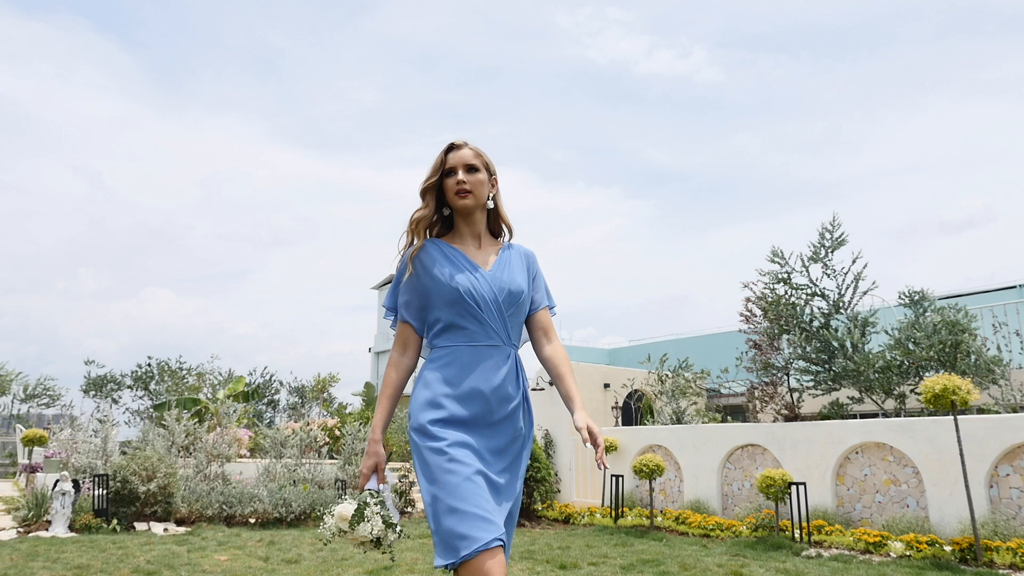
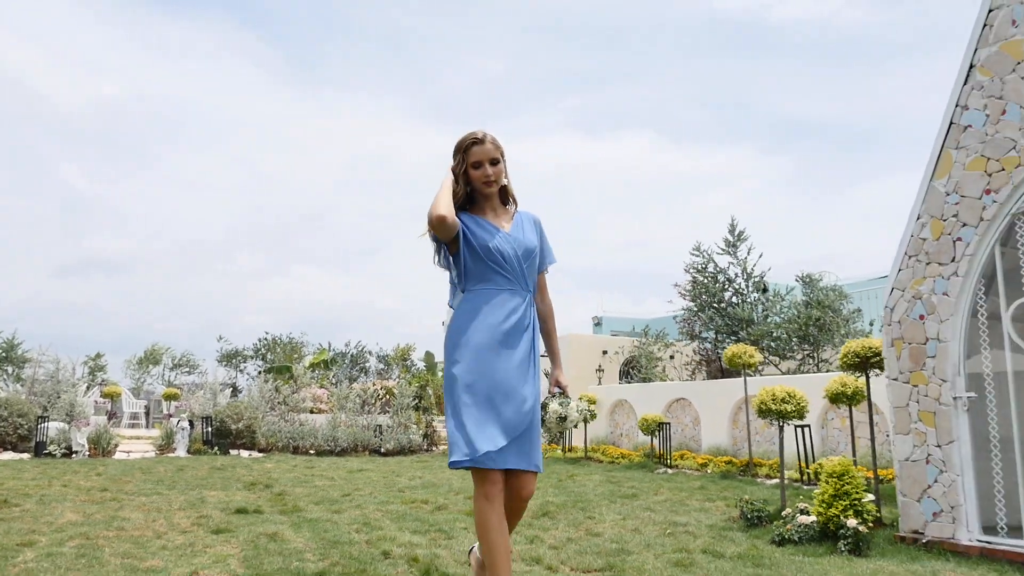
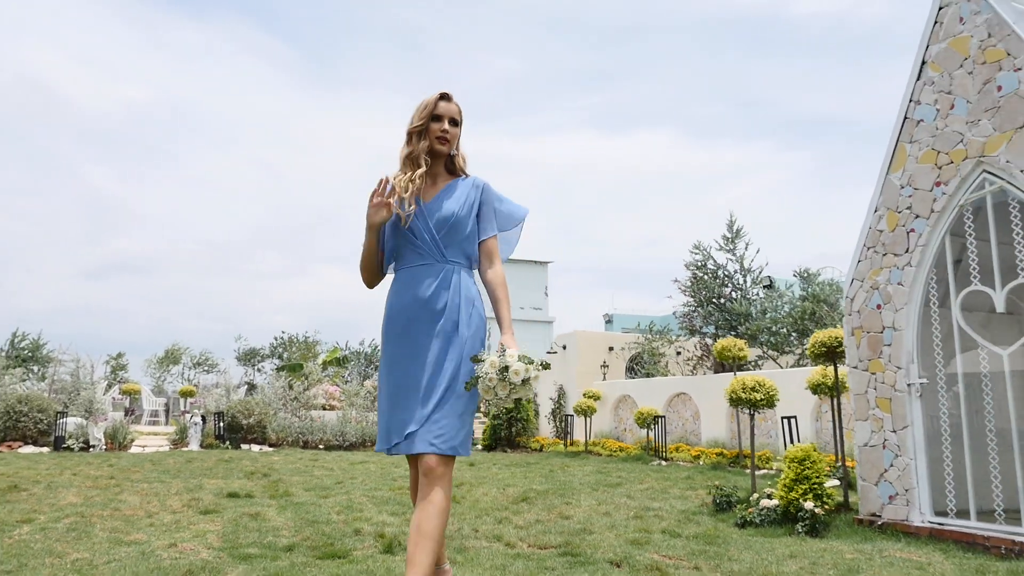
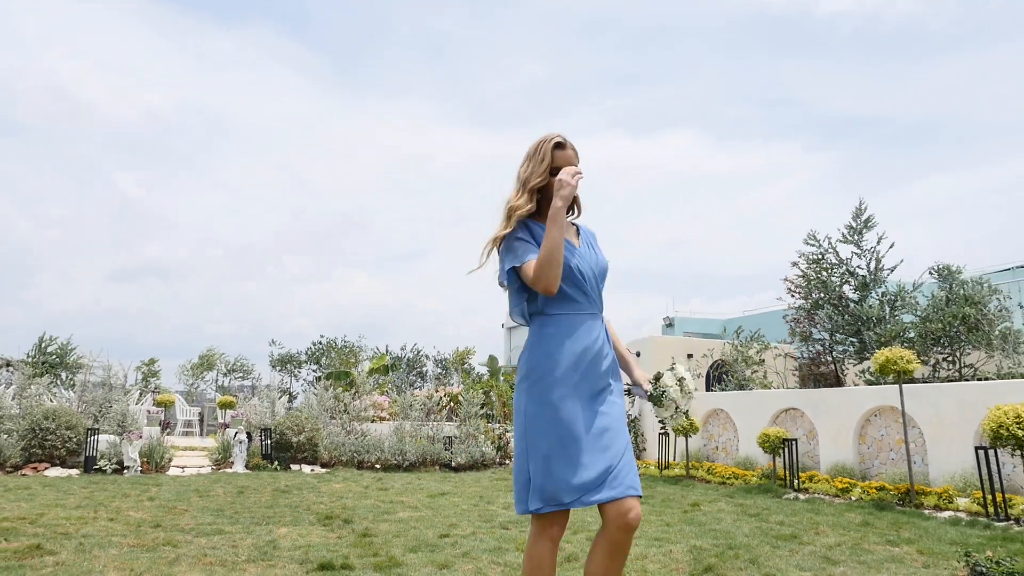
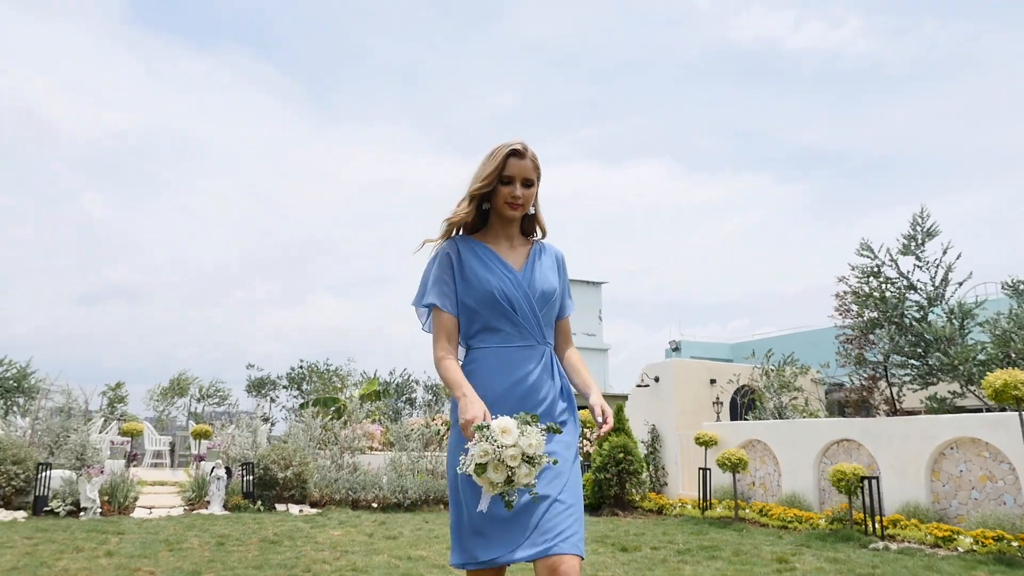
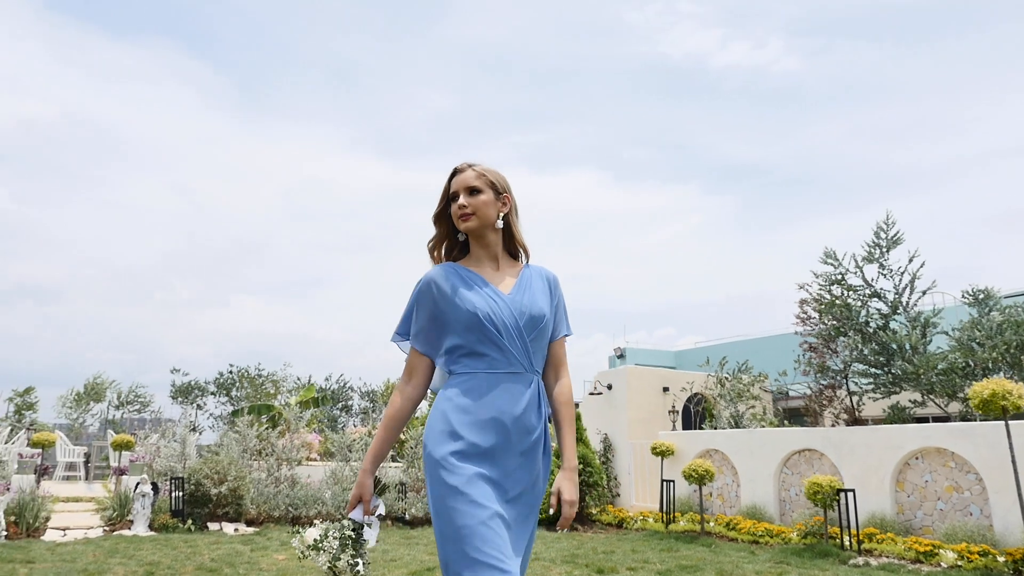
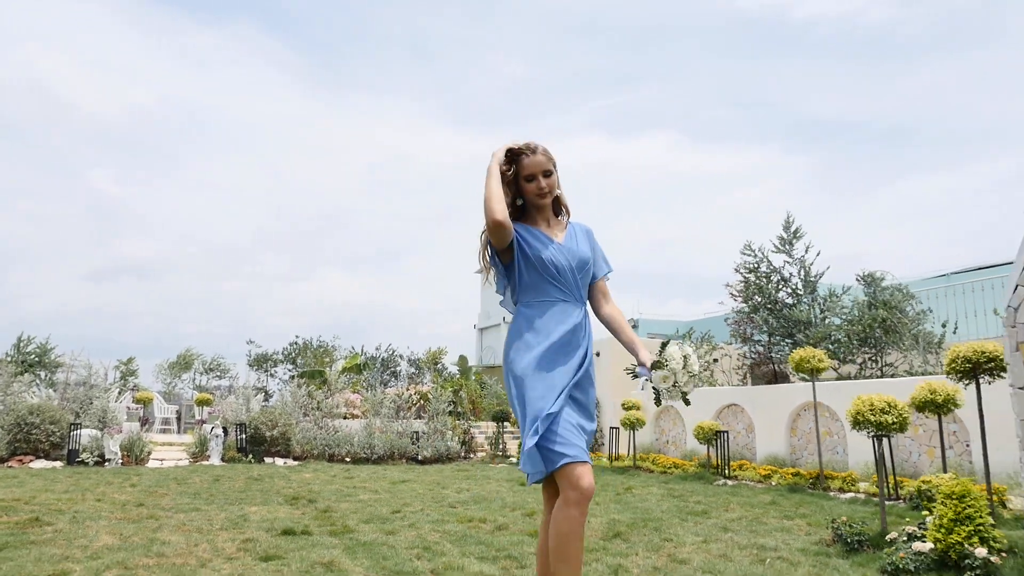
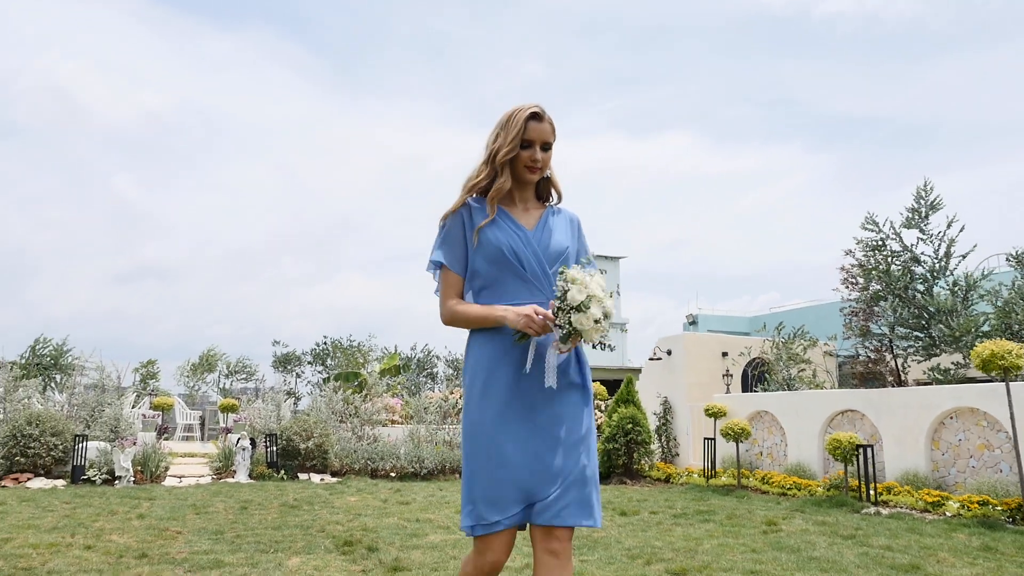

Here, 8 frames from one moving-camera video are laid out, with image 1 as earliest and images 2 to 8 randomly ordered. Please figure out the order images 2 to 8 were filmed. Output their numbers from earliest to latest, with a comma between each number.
6, 5, 8, 4, 7, 2, 3
